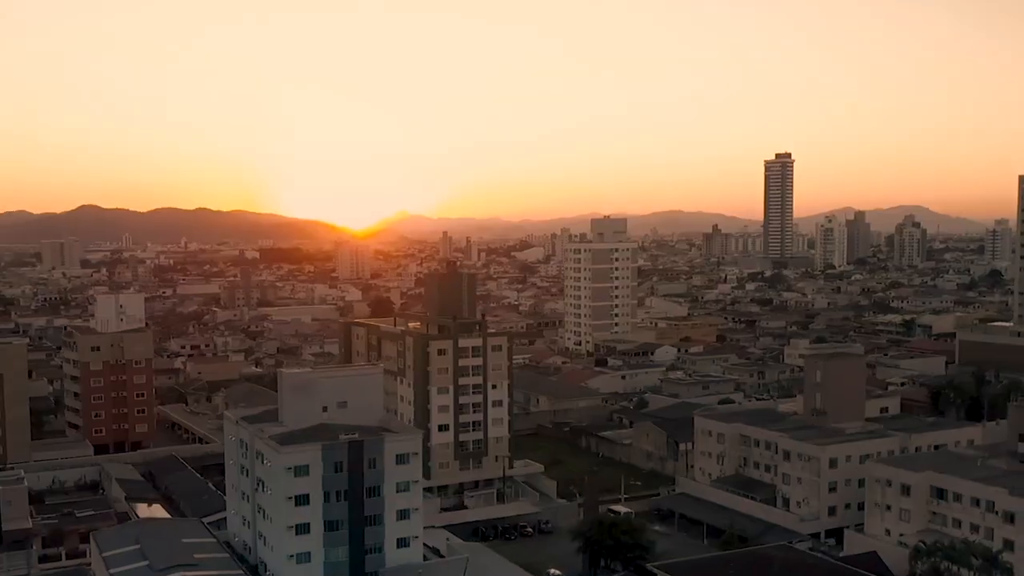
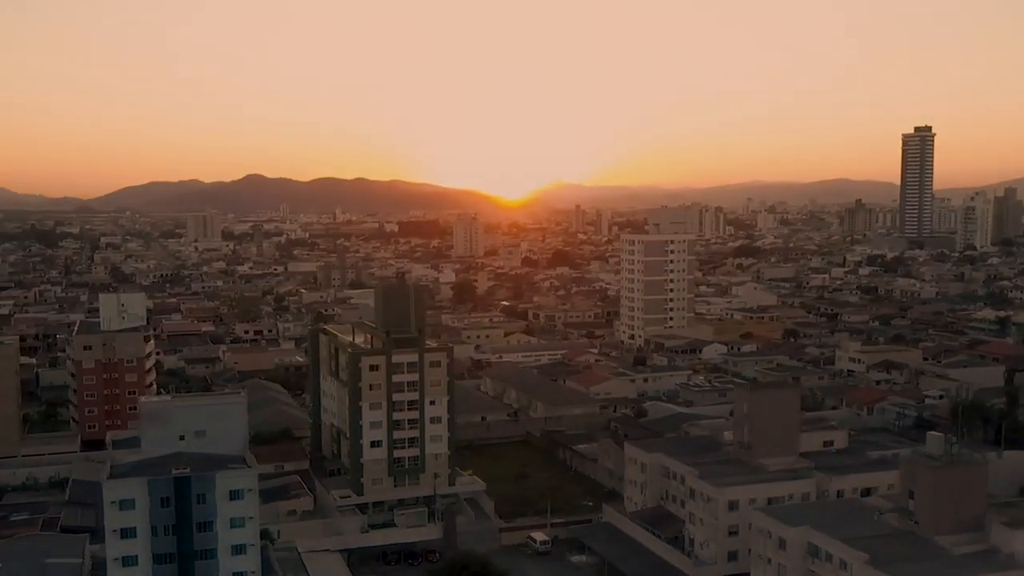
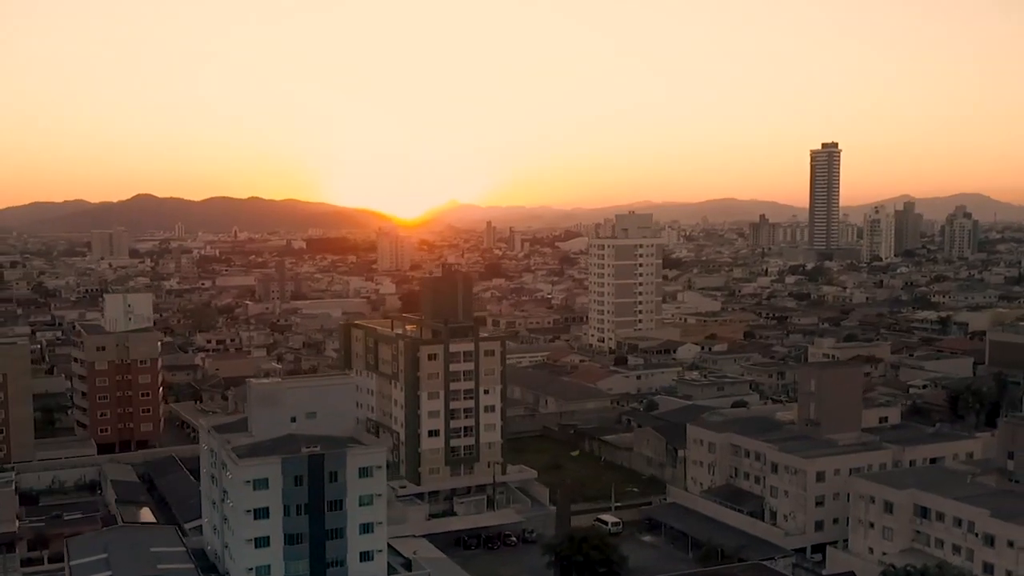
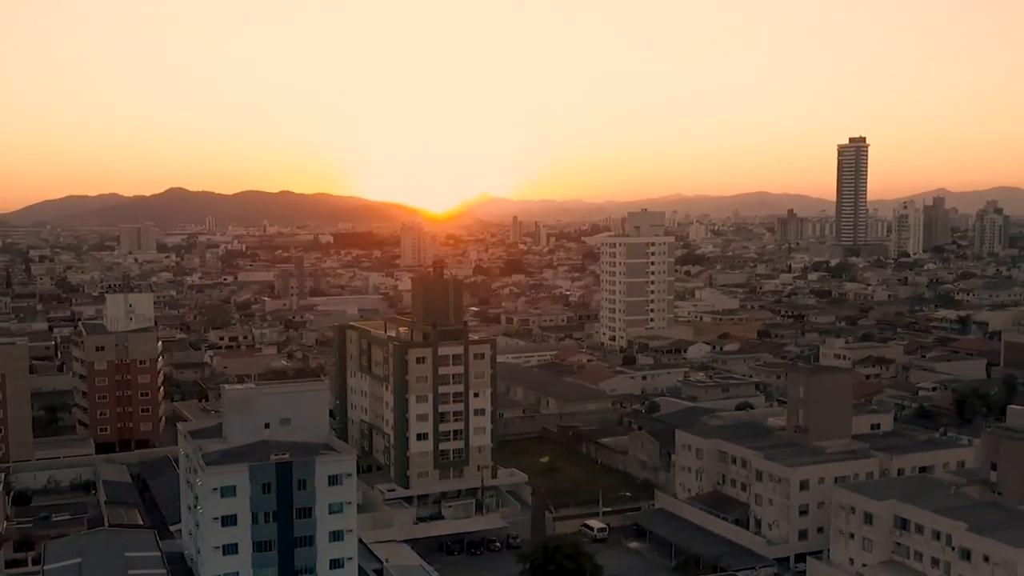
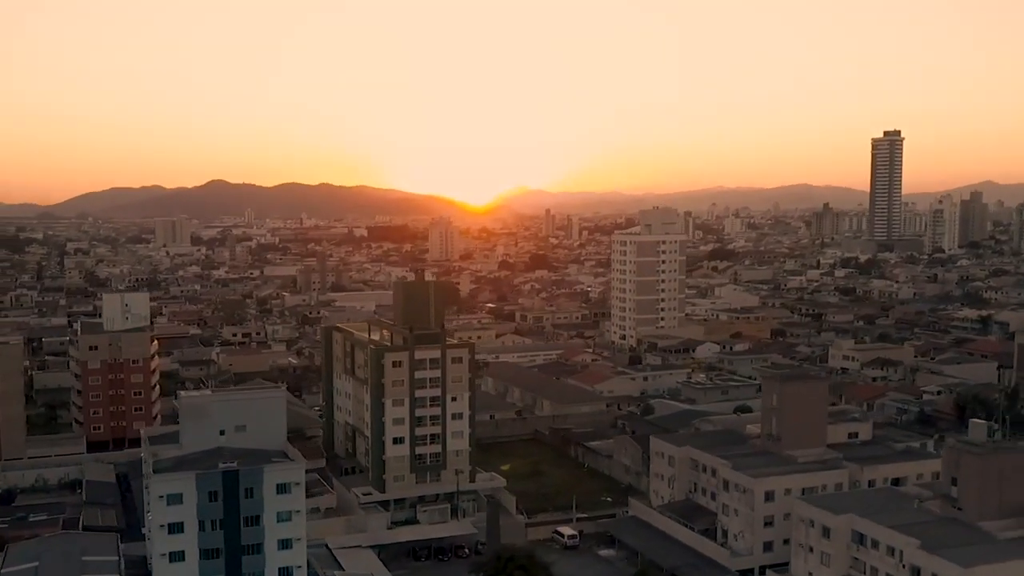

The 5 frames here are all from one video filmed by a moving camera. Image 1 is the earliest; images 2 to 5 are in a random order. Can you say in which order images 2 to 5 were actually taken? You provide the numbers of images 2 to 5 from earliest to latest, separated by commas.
3, 4, 5, 2
